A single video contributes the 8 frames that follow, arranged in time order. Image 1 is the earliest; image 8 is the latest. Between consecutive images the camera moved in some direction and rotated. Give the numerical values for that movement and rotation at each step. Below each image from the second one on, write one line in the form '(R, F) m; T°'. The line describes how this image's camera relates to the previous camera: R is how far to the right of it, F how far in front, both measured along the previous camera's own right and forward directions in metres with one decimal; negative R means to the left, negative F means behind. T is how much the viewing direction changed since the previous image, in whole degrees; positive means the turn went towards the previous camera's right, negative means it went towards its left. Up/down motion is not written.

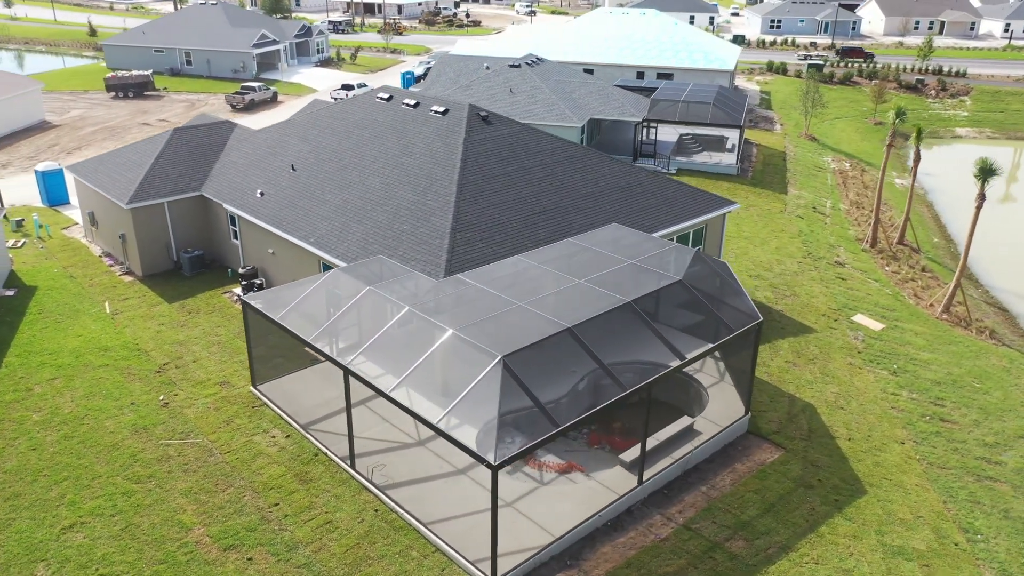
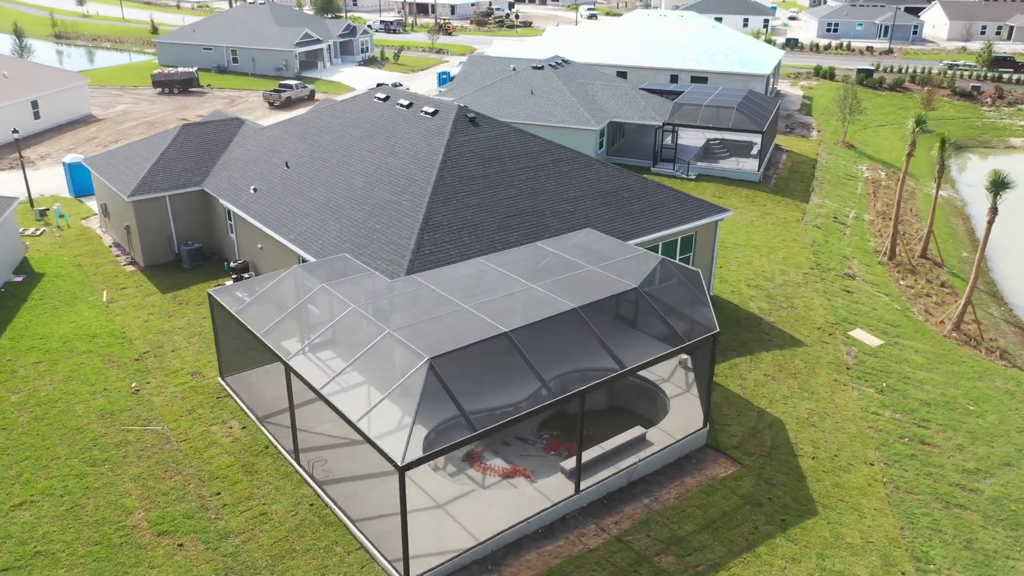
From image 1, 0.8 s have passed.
(+2.2, +0.1) m; -4°
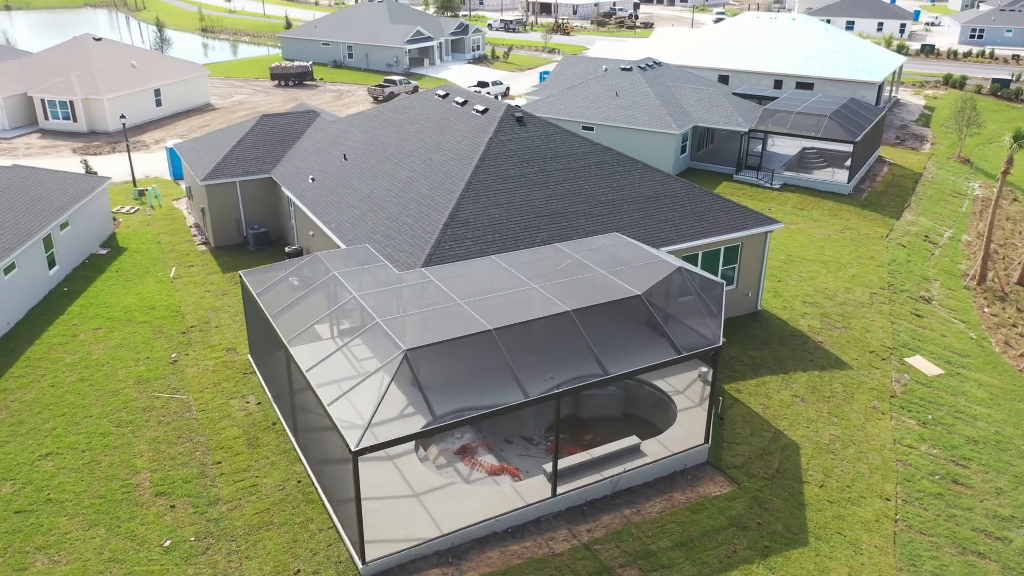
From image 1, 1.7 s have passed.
(+2.5, +0.1) m; -9°
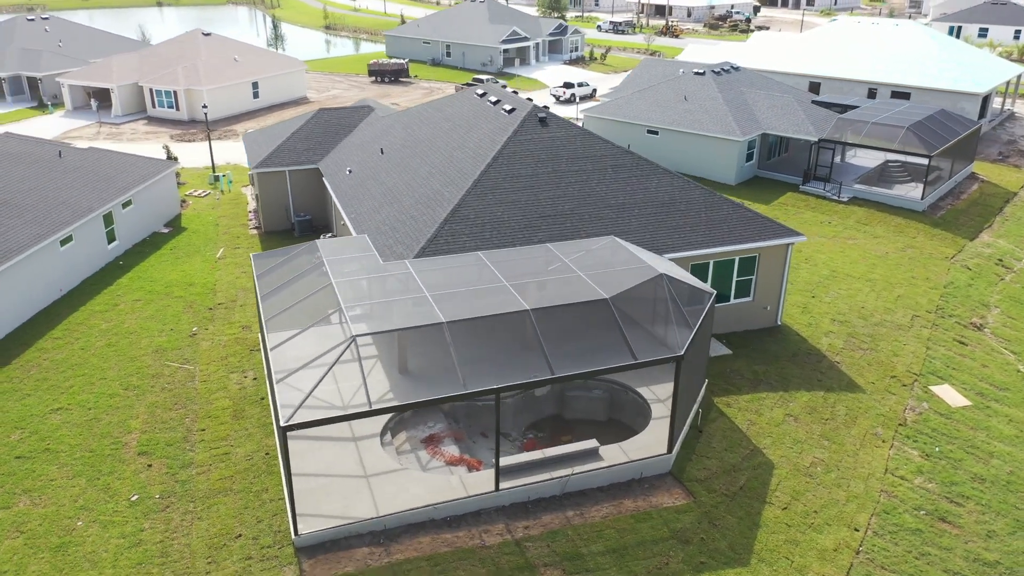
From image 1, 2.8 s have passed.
(+3.0, 0.0) m; -9°
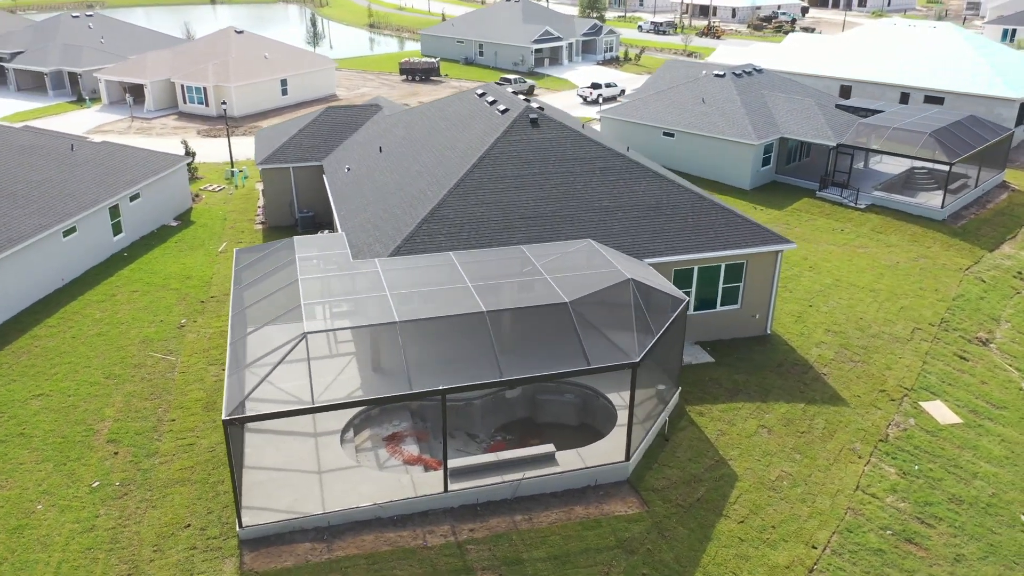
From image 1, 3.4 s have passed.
(+1.8, +0.1) m; -4°
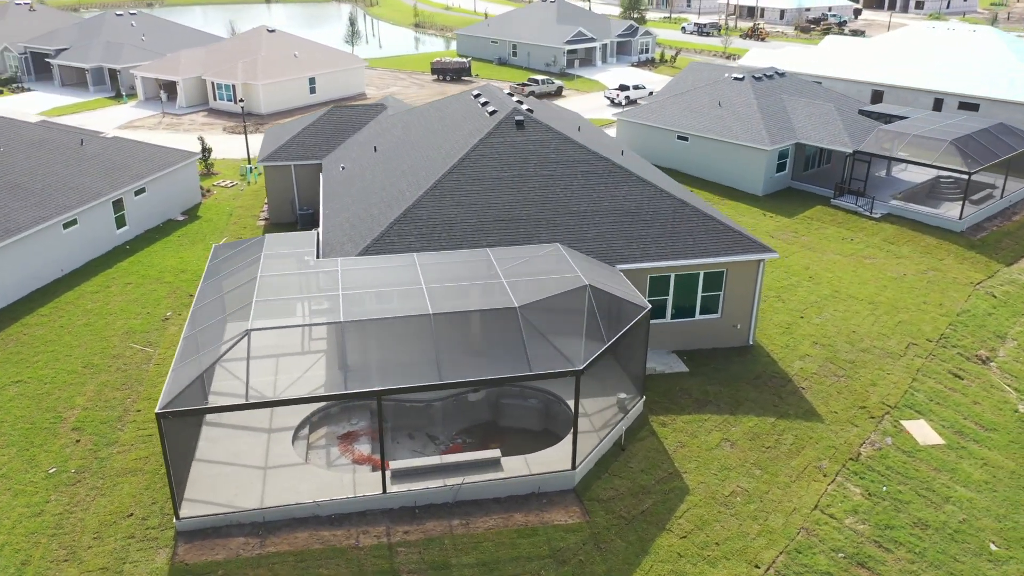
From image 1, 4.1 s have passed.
(+2.0, +0.2) m; -4°
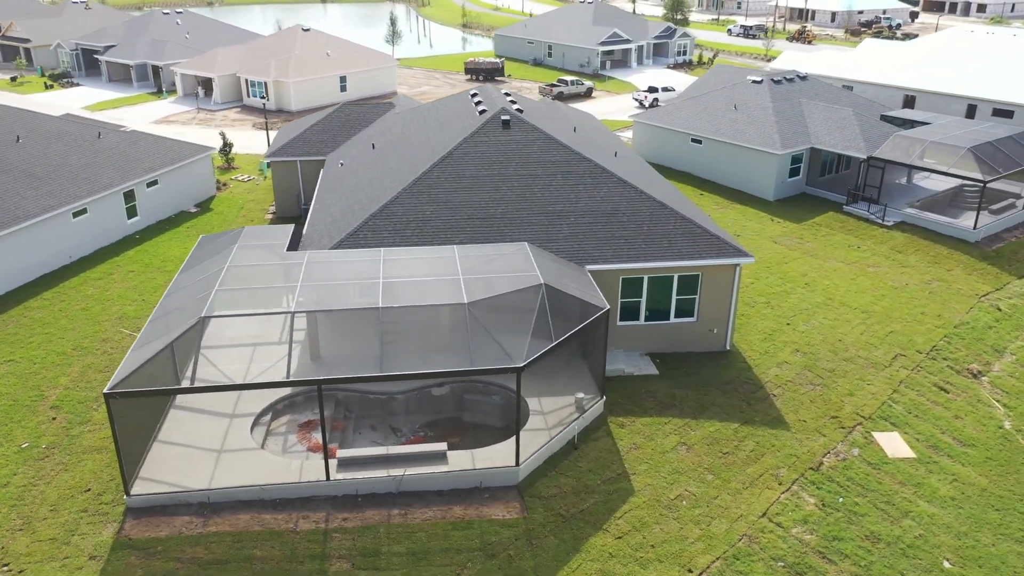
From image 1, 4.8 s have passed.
(+2.1, -0.1) m; -4°
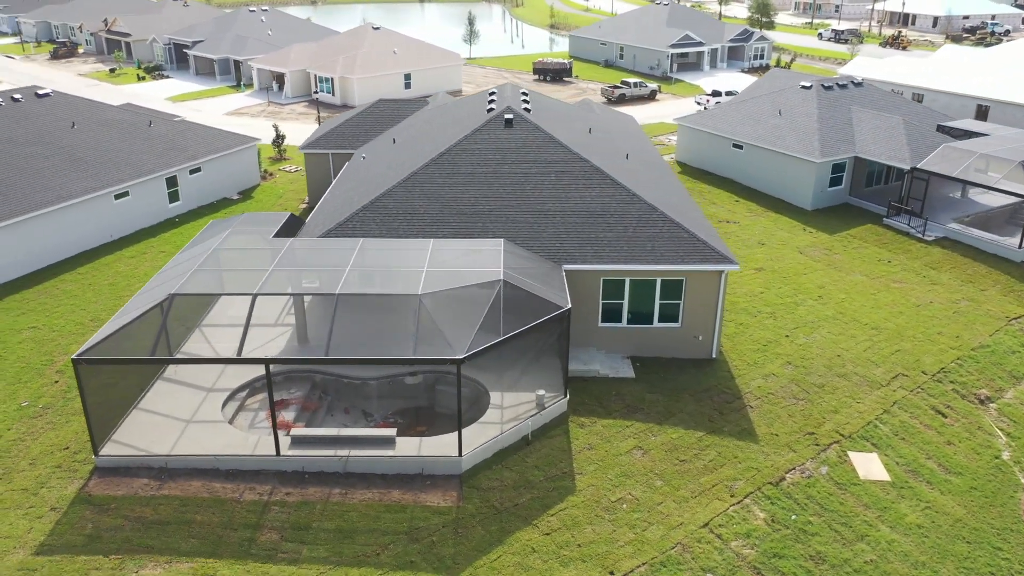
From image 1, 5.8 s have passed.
(+2.9, -0.1) m; -7°
